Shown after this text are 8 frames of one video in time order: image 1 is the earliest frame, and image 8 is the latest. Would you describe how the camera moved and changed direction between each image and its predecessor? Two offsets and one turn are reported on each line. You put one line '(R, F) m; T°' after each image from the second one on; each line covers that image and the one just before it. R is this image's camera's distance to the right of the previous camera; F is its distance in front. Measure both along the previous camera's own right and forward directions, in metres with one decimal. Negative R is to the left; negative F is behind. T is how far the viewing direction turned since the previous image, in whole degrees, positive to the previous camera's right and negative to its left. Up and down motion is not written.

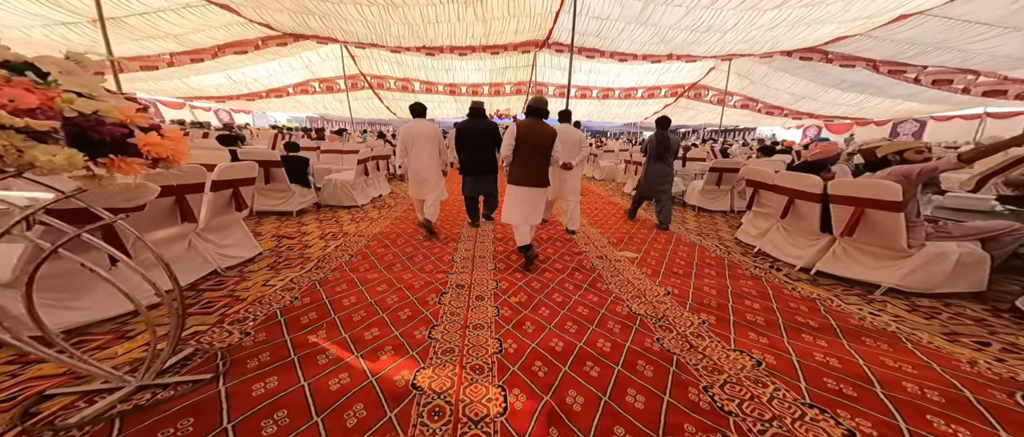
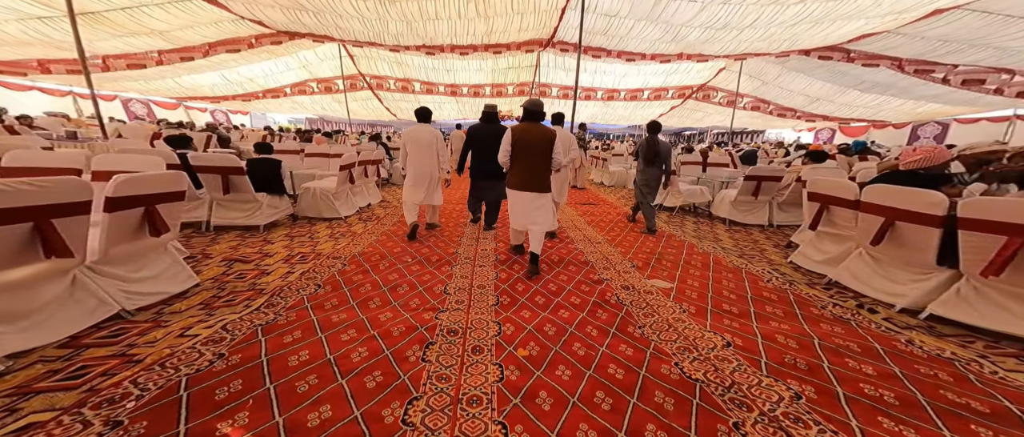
(0.0, +0.4) m; 0°
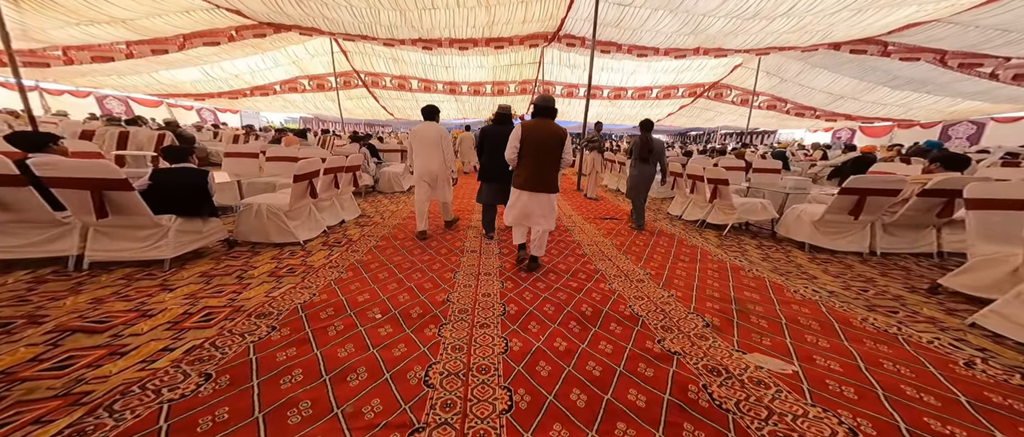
(-0.1, +0.6) m; 0°
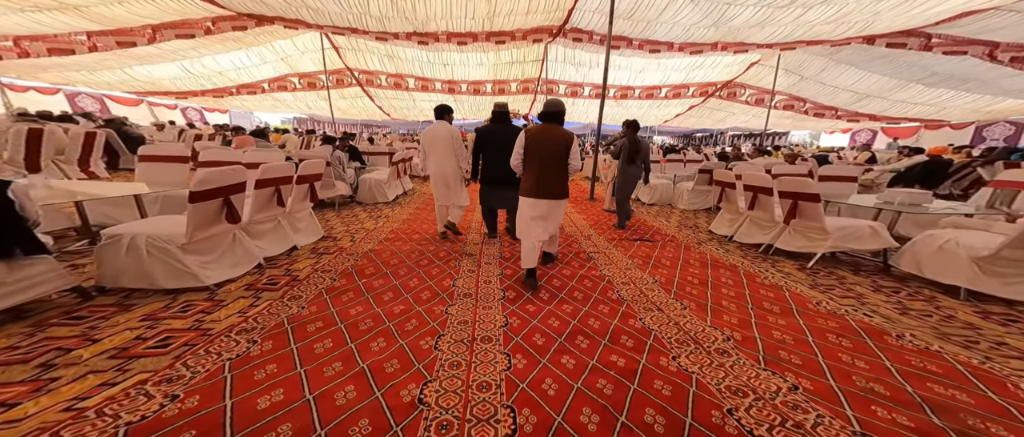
(0.0, +0.6) m; 0°
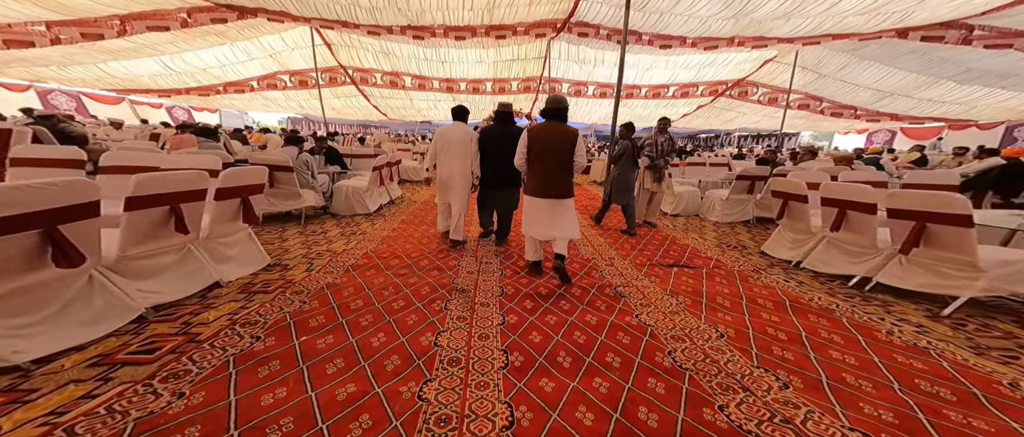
(0.0, +0.5) m; 0°
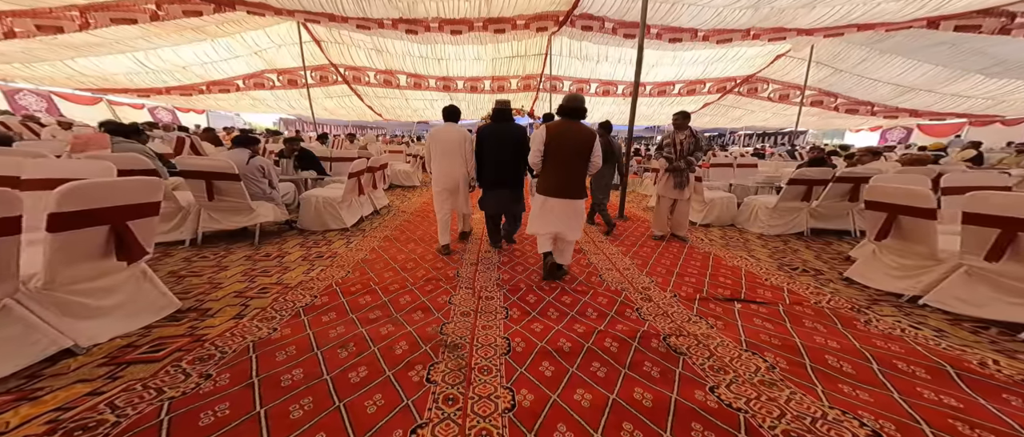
(0.0, +0.4) m; 0°
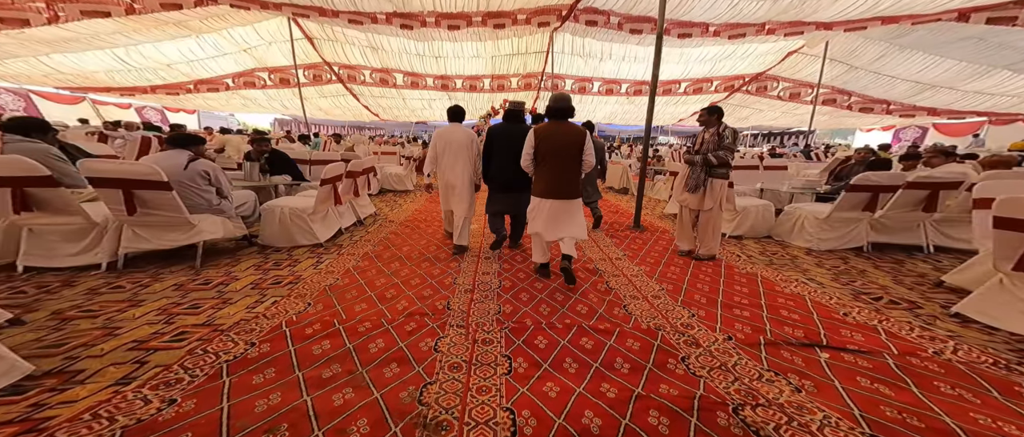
(0.0, +0.3) m; 0°
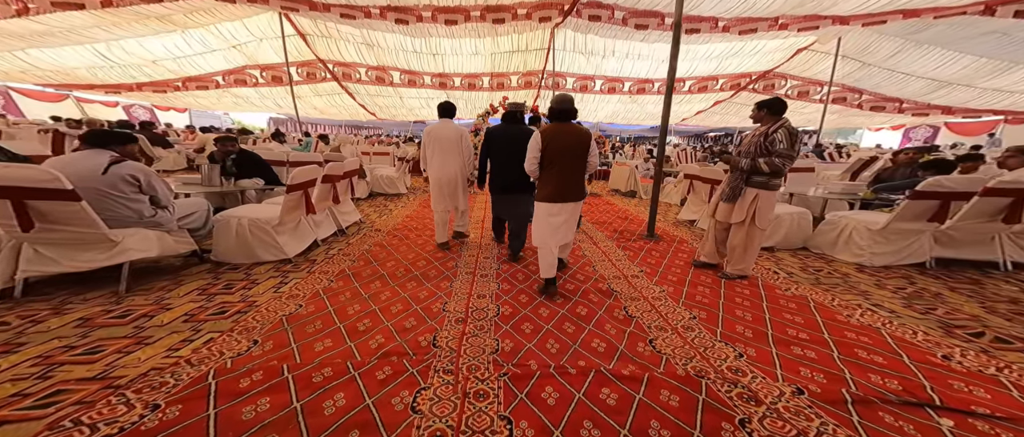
(0.0, +0.3) m; 0°
